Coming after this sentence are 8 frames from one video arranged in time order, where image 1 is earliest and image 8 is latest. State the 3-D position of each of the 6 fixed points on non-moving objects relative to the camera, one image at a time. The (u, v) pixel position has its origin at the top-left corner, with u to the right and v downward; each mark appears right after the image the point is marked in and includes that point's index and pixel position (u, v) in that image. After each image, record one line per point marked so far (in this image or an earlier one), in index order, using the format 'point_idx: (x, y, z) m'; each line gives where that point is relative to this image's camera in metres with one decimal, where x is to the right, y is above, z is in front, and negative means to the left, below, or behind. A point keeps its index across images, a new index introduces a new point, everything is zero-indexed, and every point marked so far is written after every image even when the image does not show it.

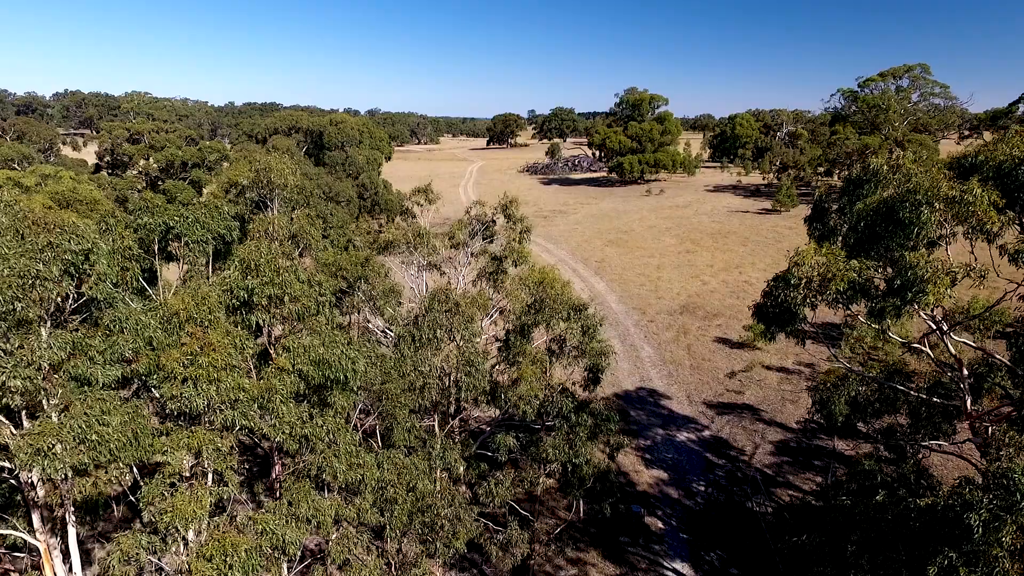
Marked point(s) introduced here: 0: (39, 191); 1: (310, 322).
0: (-8.5, +1.7, +10.4) m
1: (-1.5, -0.3, +4.4) m
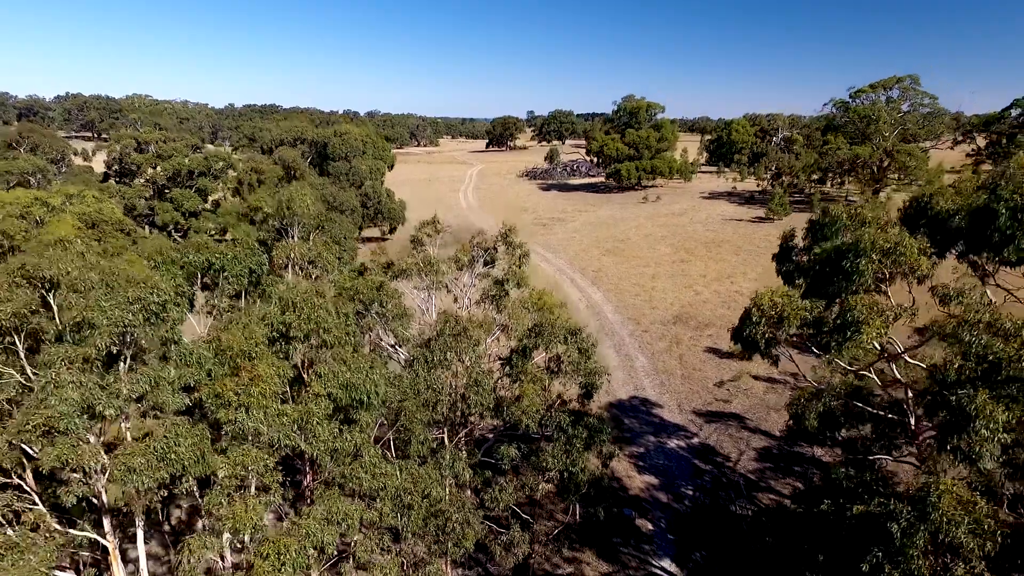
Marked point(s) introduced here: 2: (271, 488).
0: (-8.4, +1.4, +11.0) m
1: (-1.5, -0.6, +5.0) m
2: (-1.7, -1.5, +4.1) m
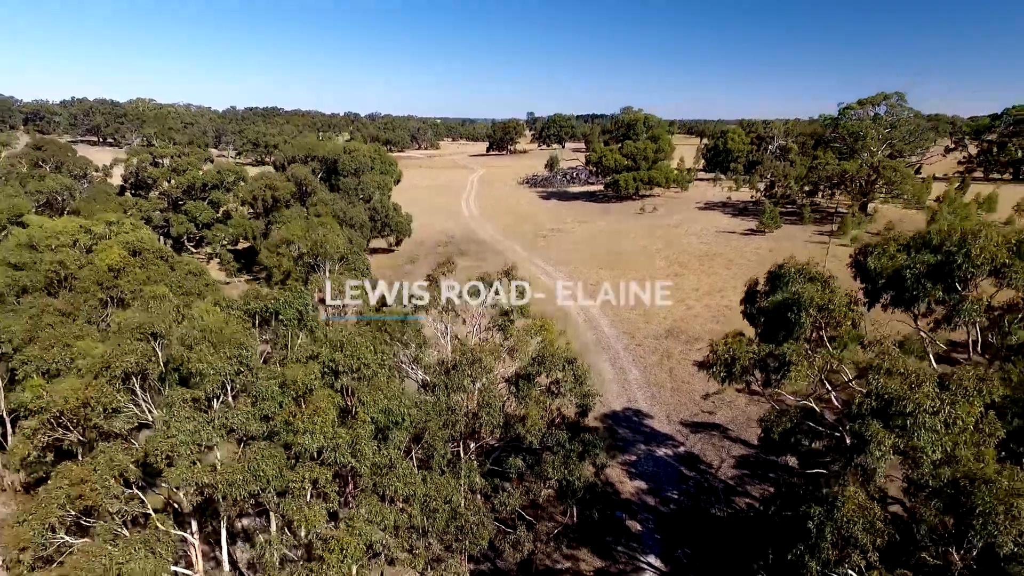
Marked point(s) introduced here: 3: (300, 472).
0: (-8.4, +1.0, +12.0) m
1: (-1.4, -1.1, +6.0) m
2: (-1.6, -1.9, +5.1) m
3: (-1.8, -1.6, +4.9) m
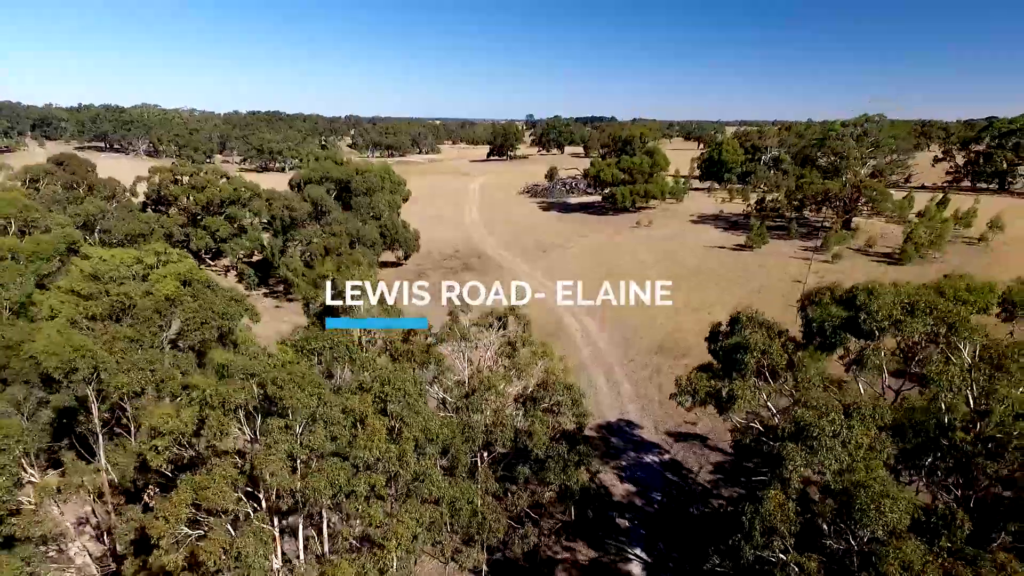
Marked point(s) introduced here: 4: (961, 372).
0: (-8.2, +0.4, +13.5) m
1: (-1.3, -1.6, +7.5) m
2: (-1.5, -2.5, +6.6) m
3: (-1.7, -2.2, +6.4) m
4: (+5.1, -1.0, +6.4) m
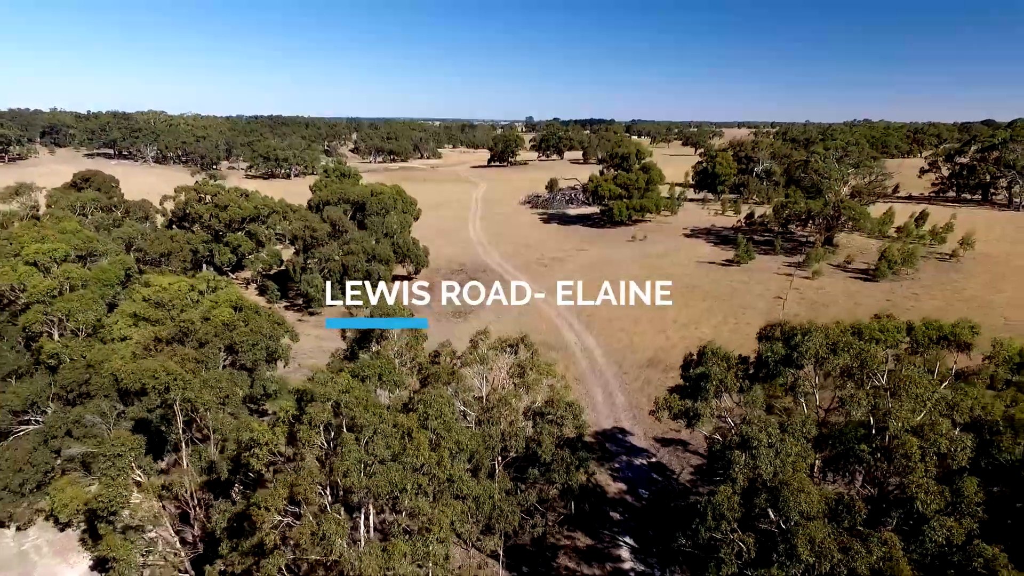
0: (-8.0, -0.2, +15.4) m
1: (-1.1, -2.3, +9.4) m
2: (-1.3, -3.1, +8.5) m
3: (-1.5, -2.9, +8.3) m
4: (+5.3, -1.7, +8.4) m
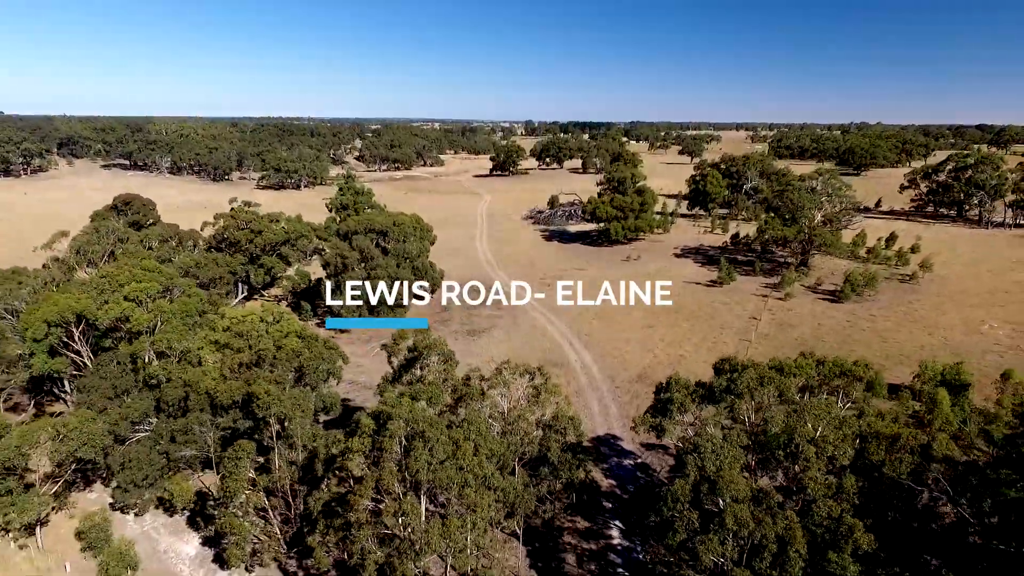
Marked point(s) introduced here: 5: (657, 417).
0: (-7.6, -1.3, +18.8) m
1: (-0.7, -3.3, +12.8) m
2: (-0.9, -4.2, +11.9) m
3: (-1.1, -3.9, +11.7) m
4: (+5.7, -2.7, +11.8) m
5: (+3.5, -3.2, +13.7) m
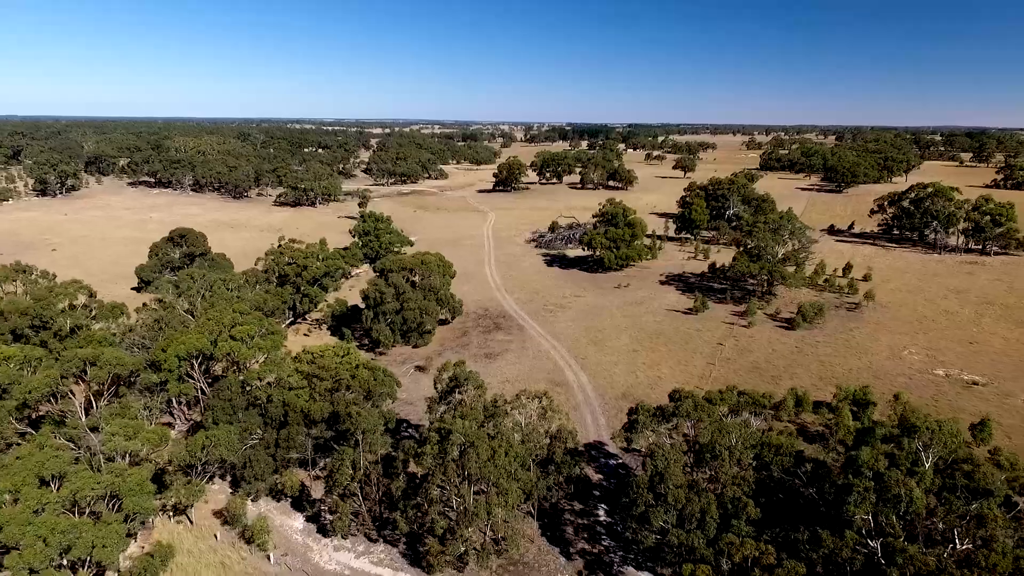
0: (-7.1, -3.1, +24.7) m
1: (-0.1, -5.2, +18.7) m
2: (-0.3, -6.0, +17.8) m
3: (-0.5, -5.7, +17.6) m
4: (+6.3, -4.5, +17.7) m
5: (+4.1, -5.0, +19.6) m
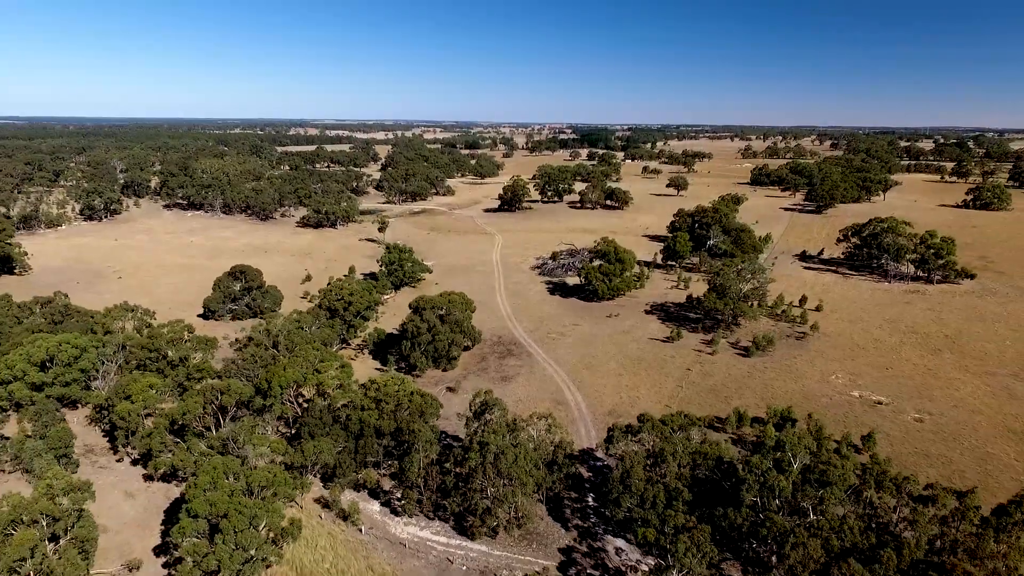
0: (-6.3, -5.8, +33.1) m
1: (+0.7, -7.9, +27.2) m
2: (+0.5, -8.7, +26.2) m
3: (+0.3, -8.4, +26.1) m
4: (+7.1, -7.3, +26.1) m
5: (+4.9, -7.7, +28.1) m
